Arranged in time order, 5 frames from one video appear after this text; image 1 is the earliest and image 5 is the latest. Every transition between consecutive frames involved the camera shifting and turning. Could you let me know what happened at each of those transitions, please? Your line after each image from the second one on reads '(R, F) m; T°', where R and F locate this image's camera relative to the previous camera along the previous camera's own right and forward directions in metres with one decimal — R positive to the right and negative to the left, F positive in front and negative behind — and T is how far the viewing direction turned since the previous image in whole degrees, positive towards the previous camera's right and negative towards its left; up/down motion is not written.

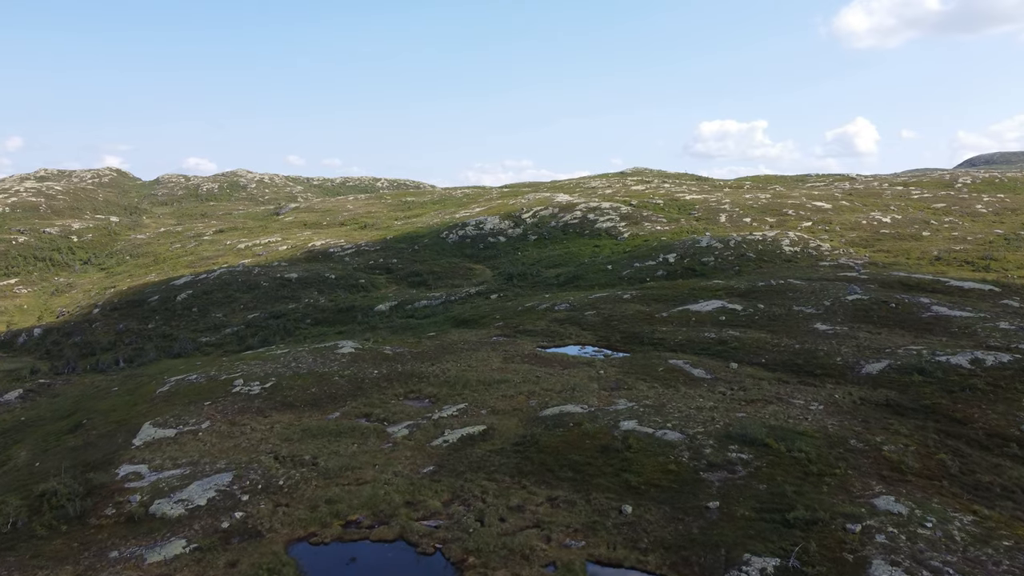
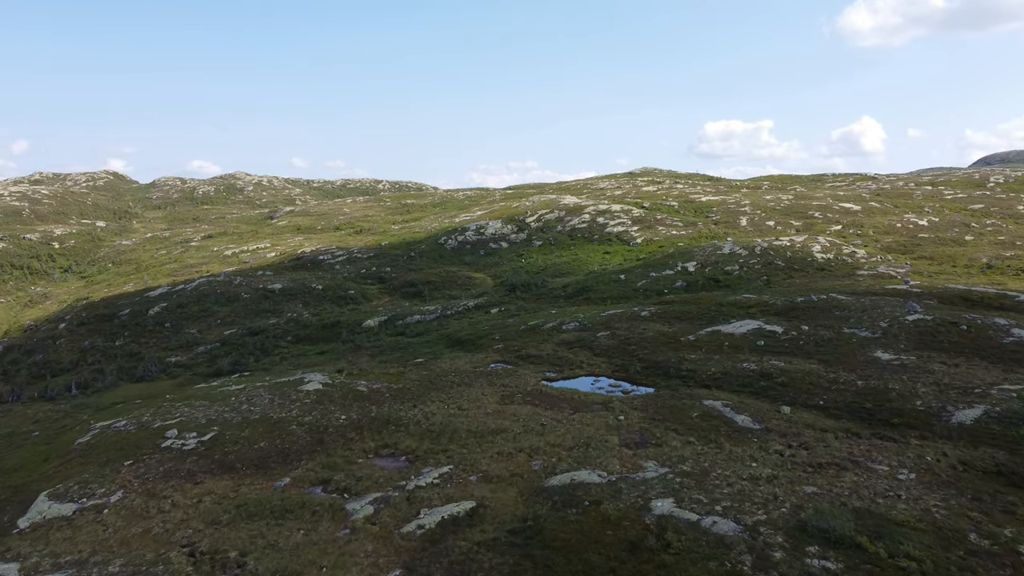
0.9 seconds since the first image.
(+0.3, +8.5) m; 0°
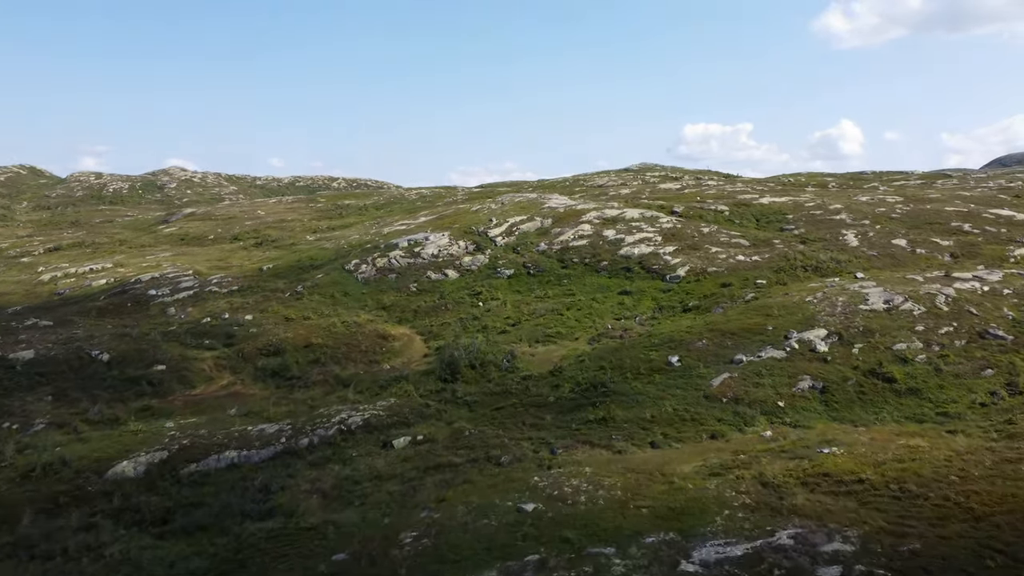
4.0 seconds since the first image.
(+2.3, +42.0) m; +1°
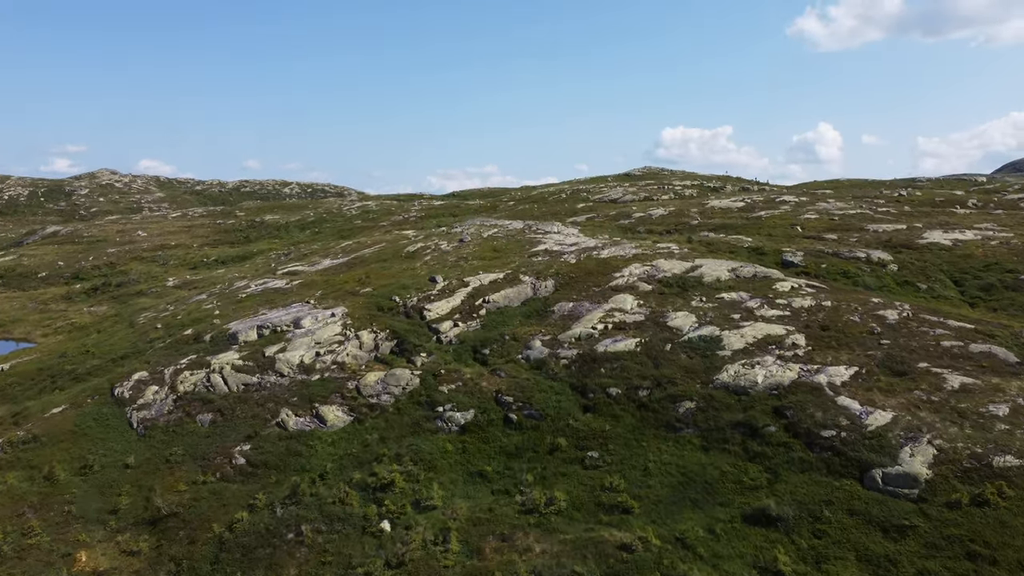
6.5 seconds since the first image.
(+0.8, +35.5) m; +1°
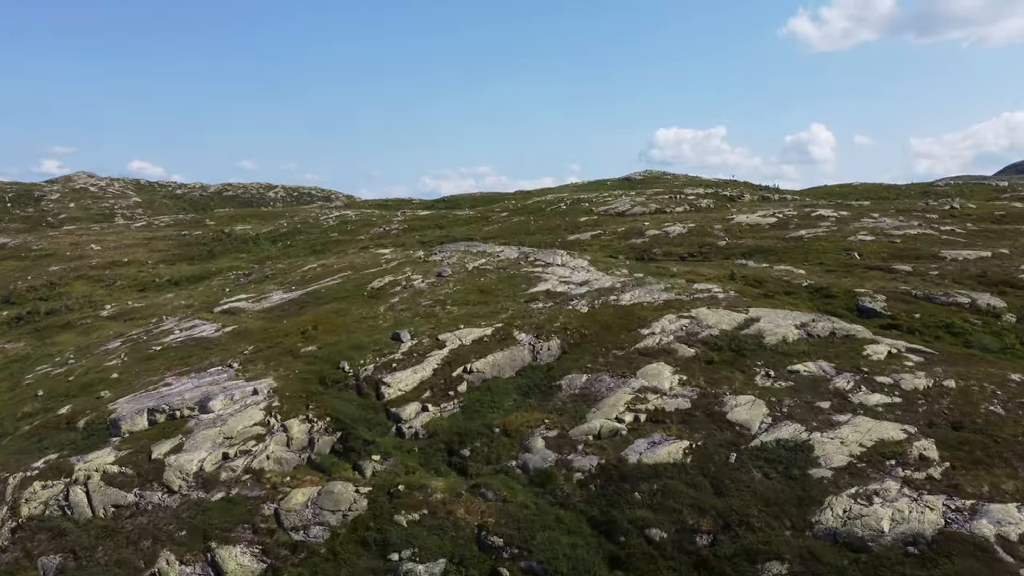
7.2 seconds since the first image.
(+0.1, +9.4) m; 0°
